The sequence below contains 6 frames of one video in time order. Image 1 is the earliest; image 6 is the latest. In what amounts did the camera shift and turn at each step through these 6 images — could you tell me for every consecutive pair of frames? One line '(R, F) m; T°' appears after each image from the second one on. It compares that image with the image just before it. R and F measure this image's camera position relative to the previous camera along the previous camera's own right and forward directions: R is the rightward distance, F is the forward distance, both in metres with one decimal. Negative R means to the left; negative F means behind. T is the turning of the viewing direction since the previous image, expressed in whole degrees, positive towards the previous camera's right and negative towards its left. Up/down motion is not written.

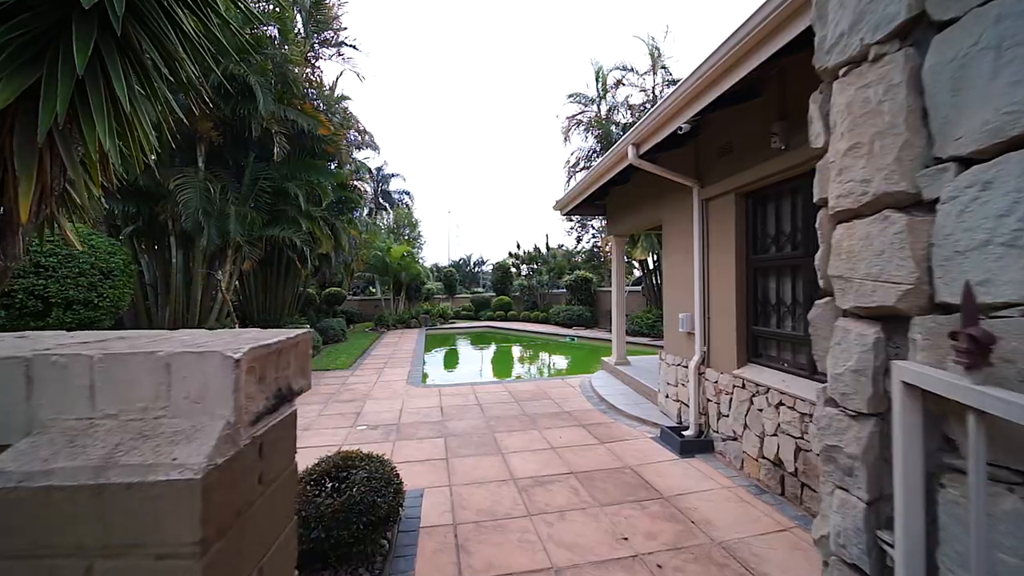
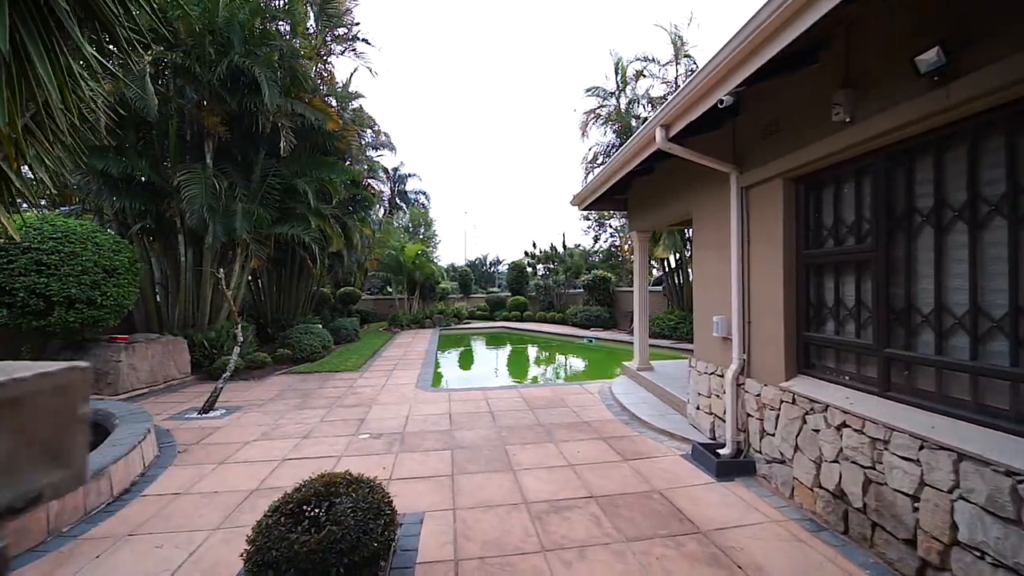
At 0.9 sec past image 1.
(0.0, +0.4) m; -3°
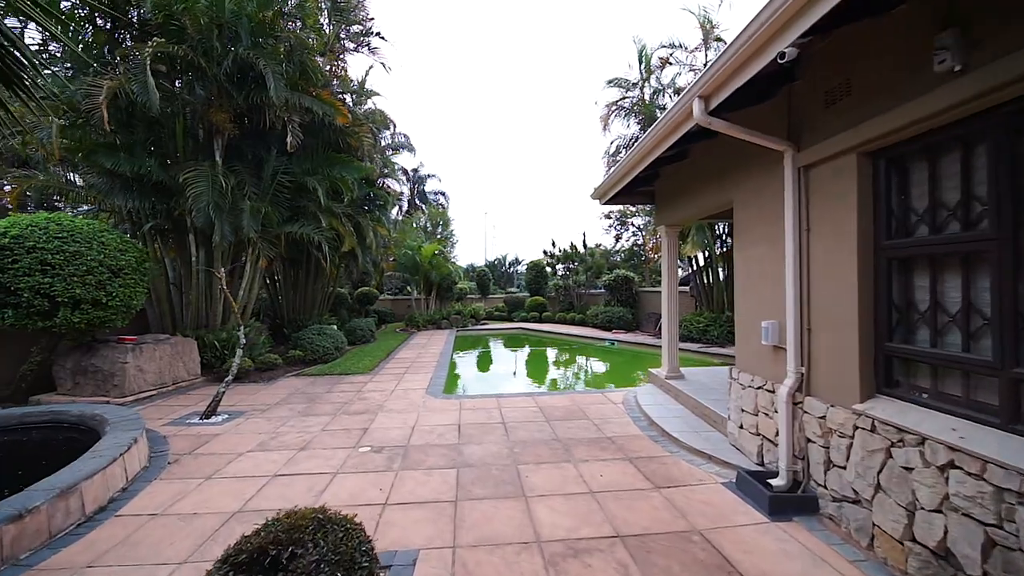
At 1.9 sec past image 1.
(+0.1, +0.5) m; -3°
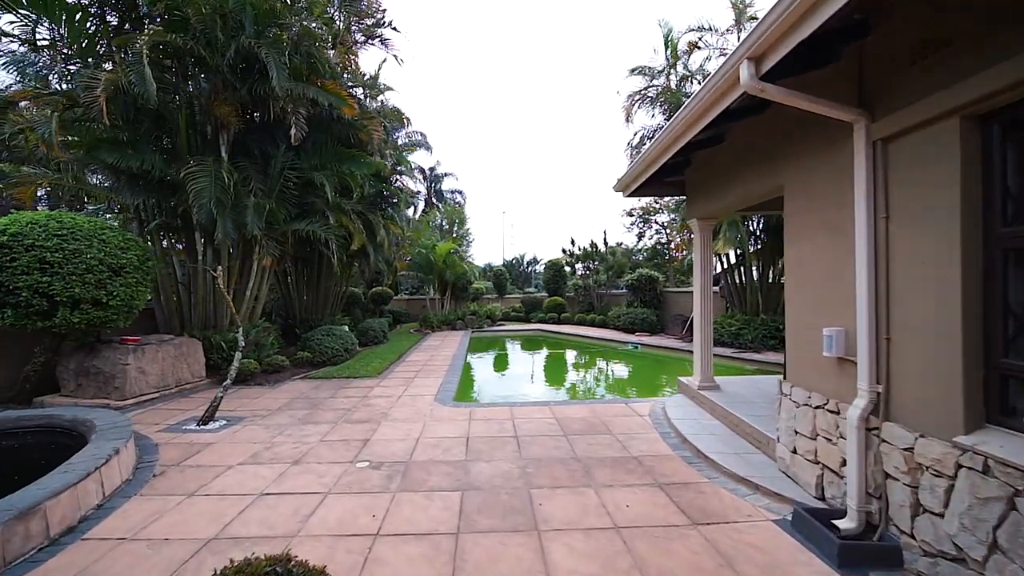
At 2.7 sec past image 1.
(+0.1, +0.4) m; -3°
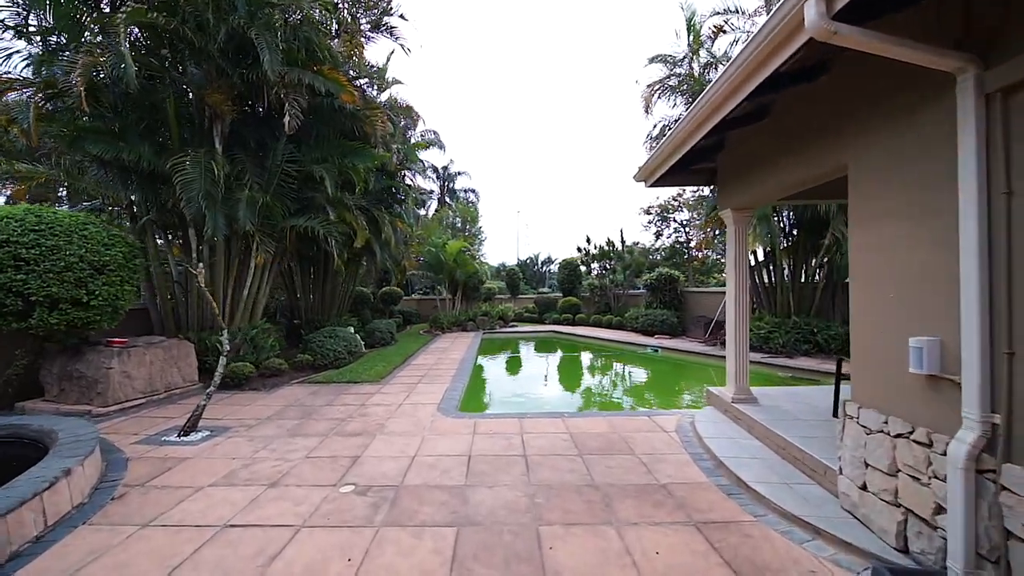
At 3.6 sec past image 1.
(+0.1, +0.5) m; -2°
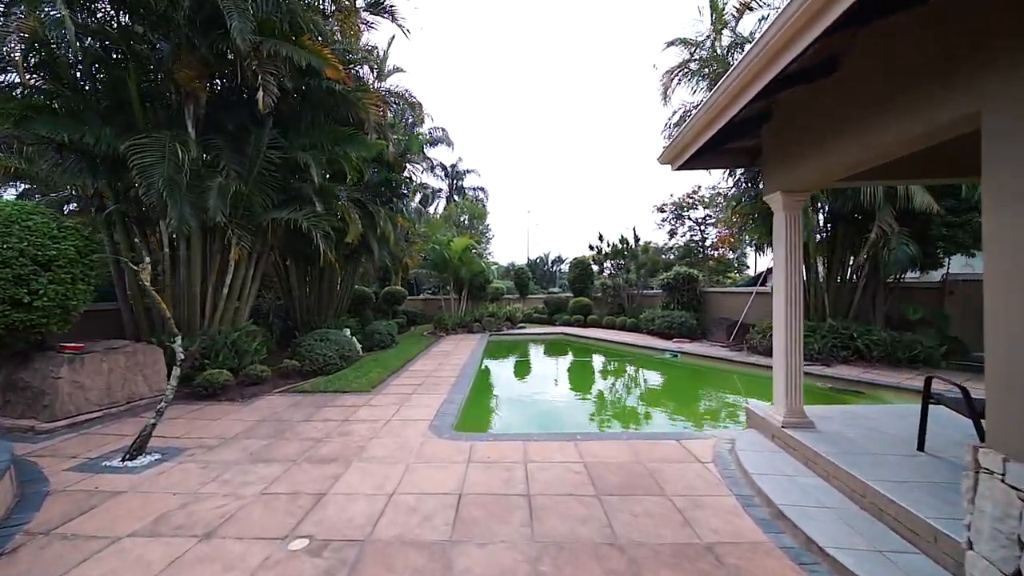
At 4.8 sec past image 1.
(+0.1, +0.8) m; -2°
